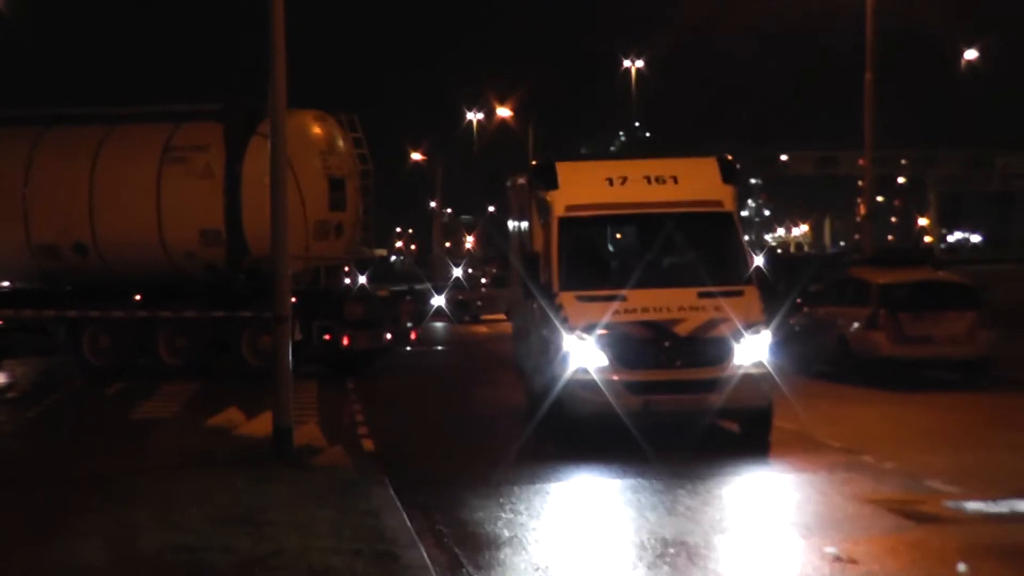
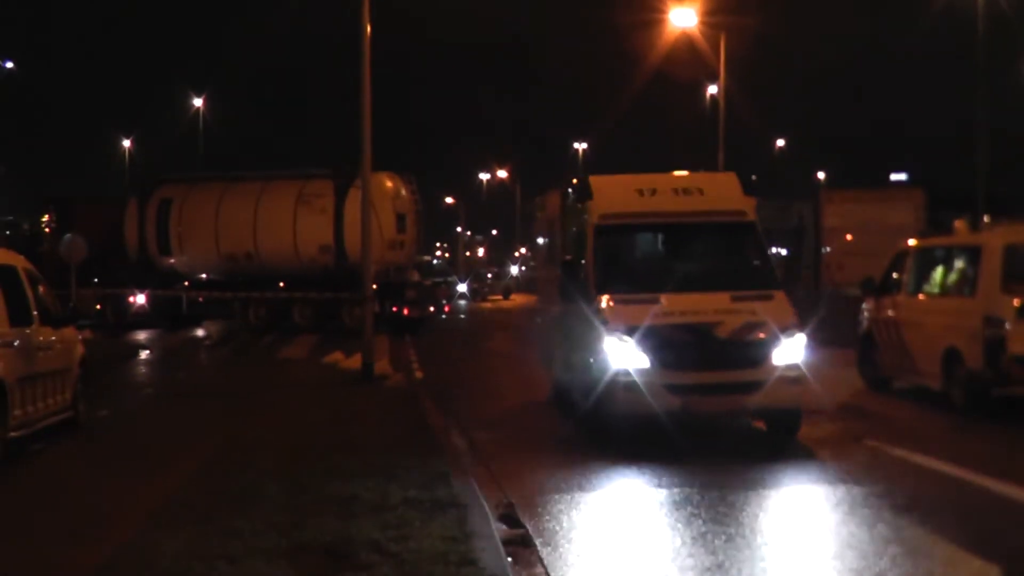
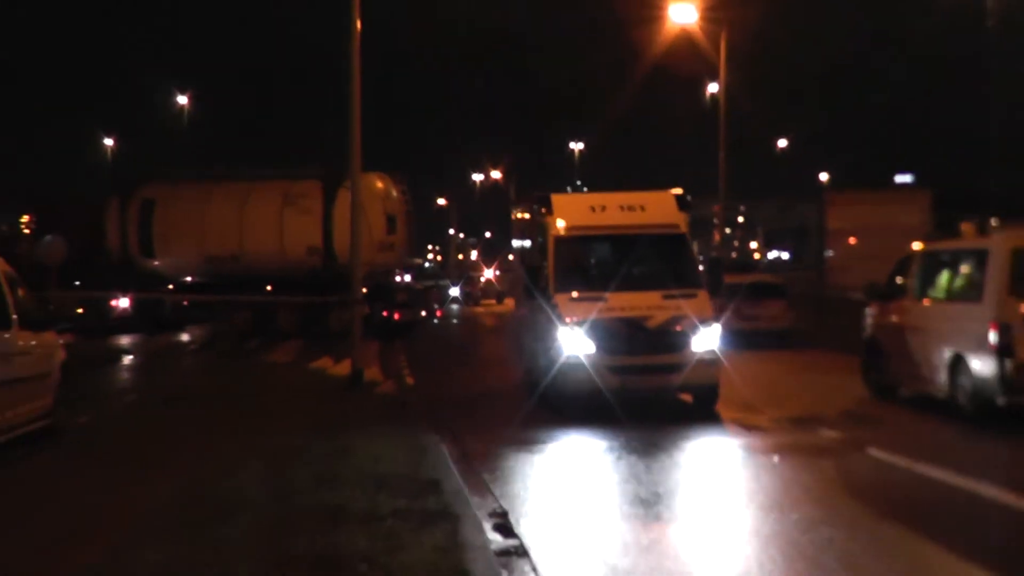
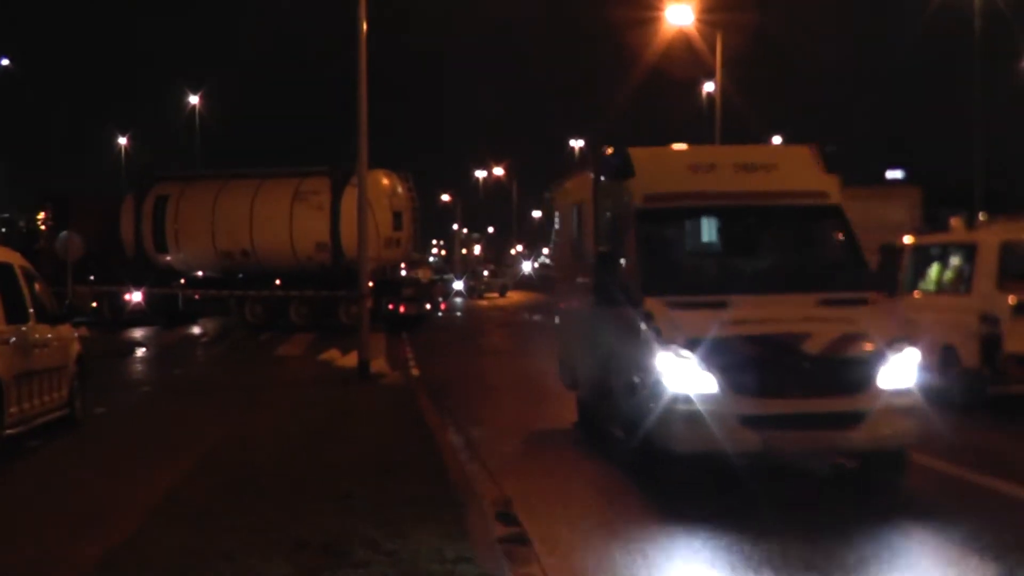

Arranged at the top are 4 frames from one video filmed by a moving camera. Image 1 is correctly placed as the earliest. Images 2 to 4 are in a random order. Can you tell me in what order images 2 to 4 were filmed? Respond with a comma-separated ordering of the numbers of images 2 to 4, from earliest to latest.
3, 2, 4
